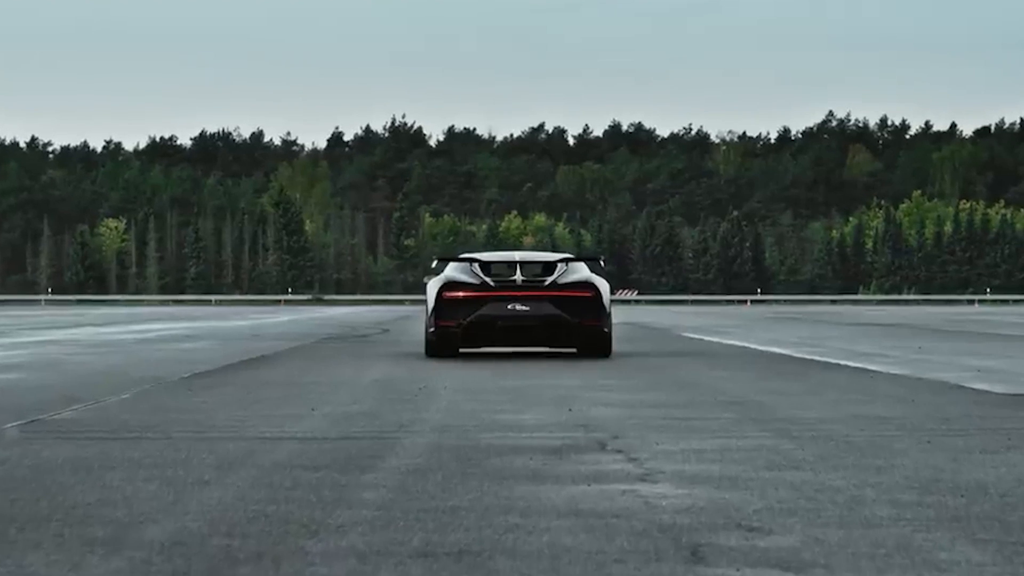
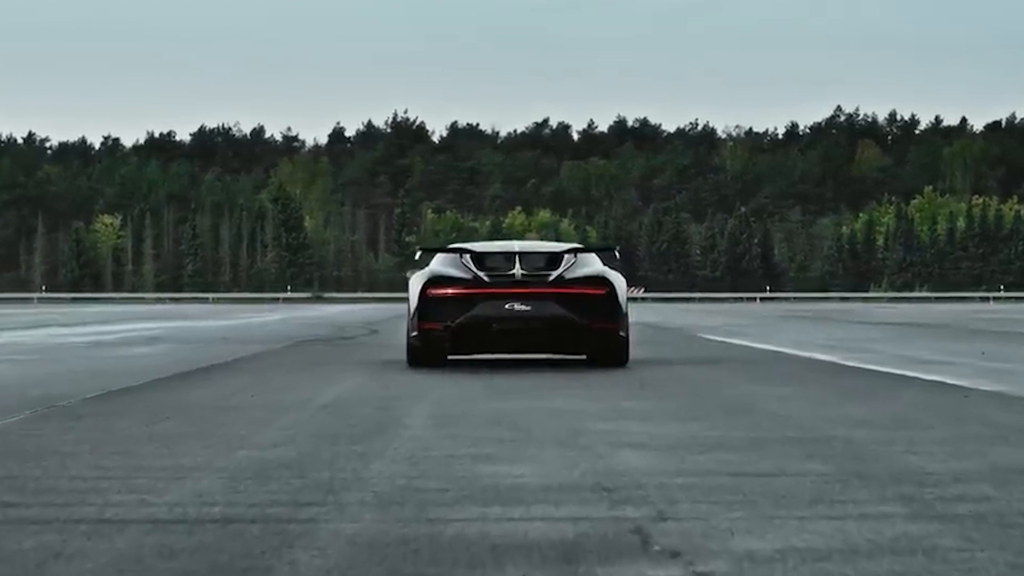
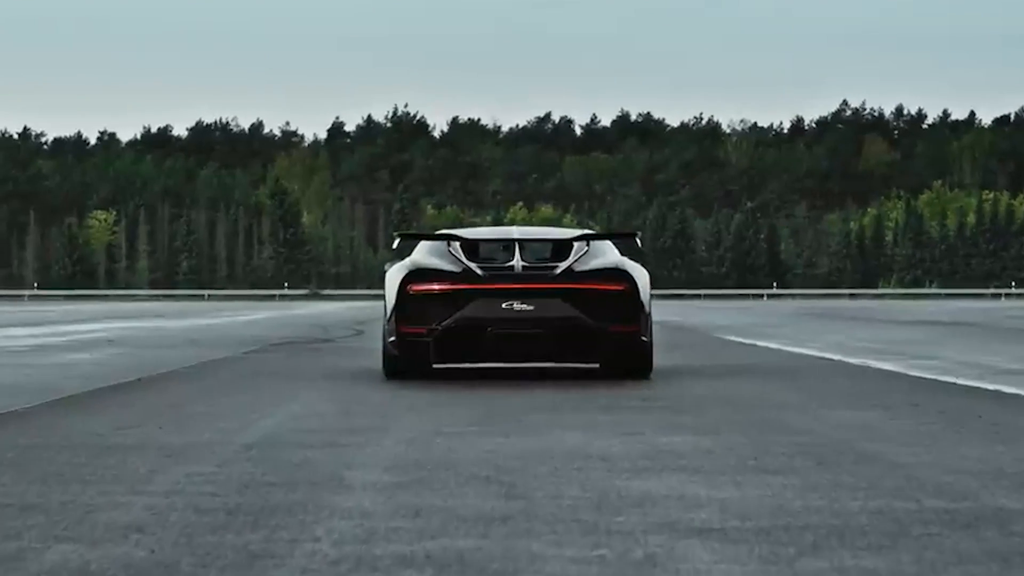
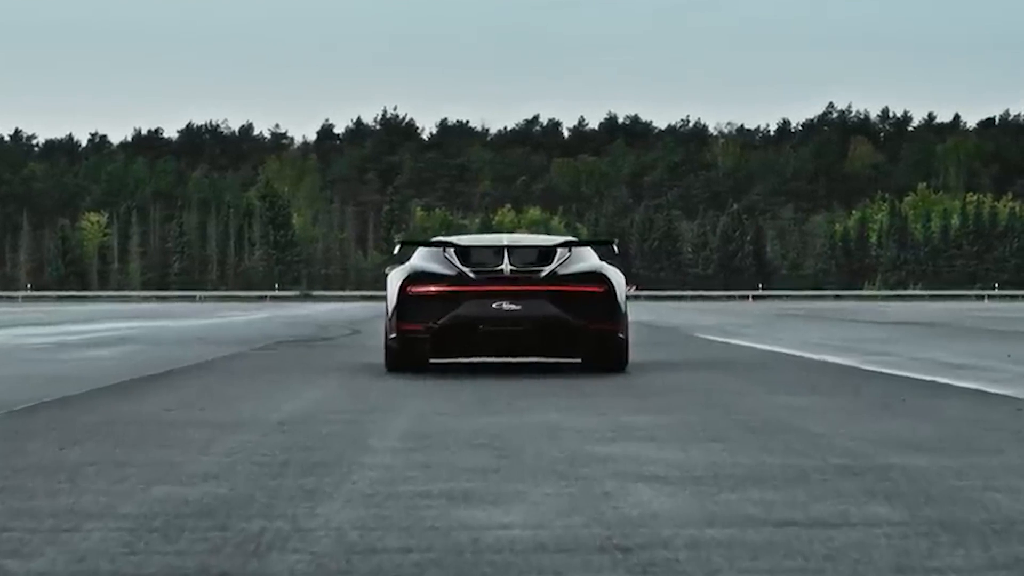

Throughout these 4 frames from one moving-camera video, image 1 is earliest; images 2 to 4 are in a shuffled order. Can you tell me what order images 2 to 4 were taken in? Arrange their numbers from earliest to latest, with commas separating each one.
2, 4, 3
